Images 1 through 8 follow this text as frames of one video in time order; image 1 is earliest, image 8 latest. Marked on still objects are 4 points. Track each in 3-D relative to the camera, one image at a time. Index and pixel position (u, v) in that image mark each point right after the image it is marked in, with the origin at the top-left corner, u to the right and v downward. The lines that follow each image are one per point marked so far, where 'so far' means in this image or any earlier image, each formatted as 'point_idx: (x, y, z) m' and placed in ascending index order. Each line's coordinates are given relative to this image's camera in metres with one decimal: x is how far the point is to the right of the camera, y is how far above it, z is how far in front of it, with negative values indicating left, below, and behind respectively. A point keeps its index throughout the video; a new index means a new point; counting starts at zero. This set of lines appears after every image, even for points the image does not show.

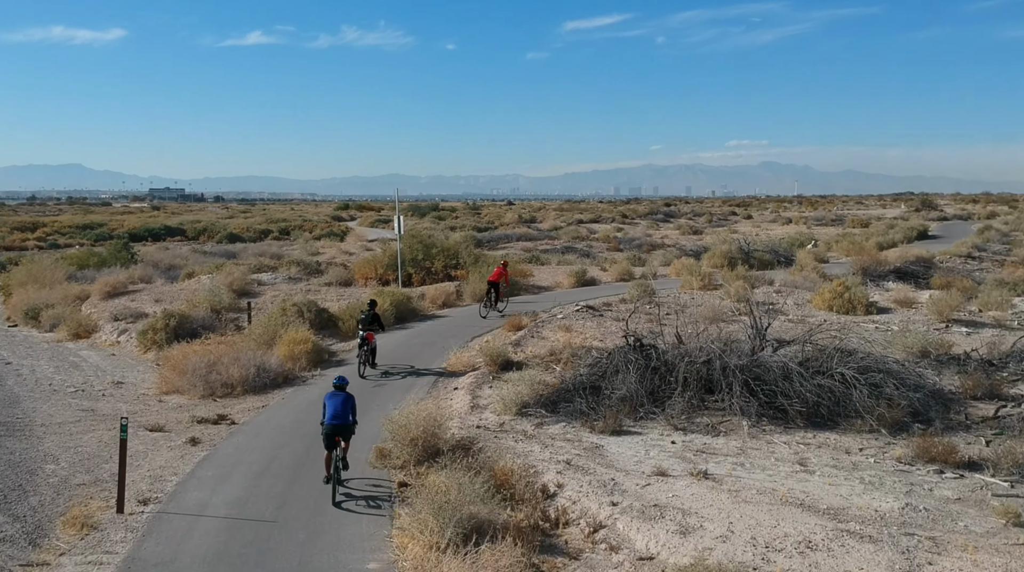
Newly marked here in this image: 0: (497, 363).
0: (-0.3, -1.5, +18.7) m
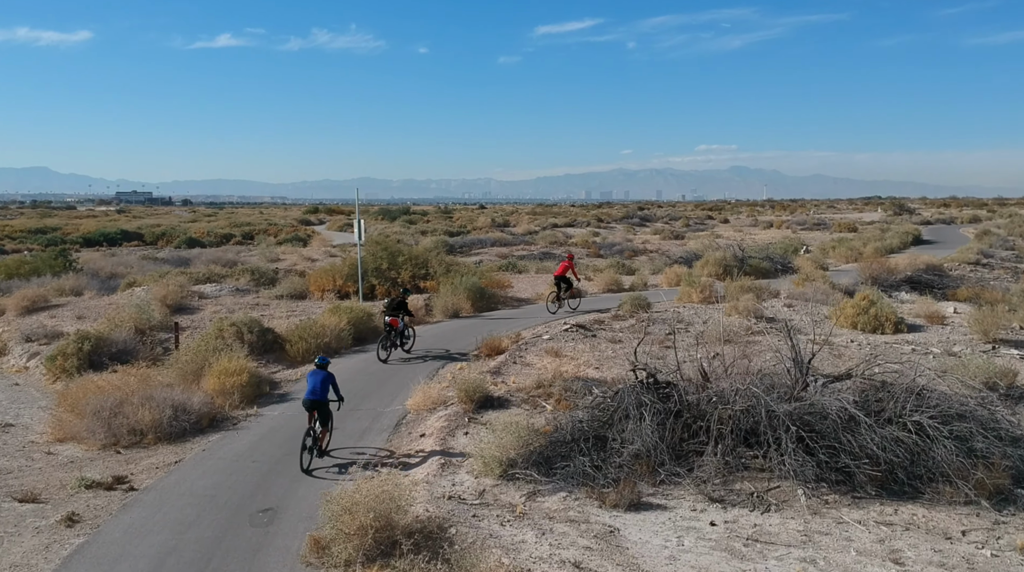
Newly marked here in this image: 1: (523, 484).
0: (-0.6, -1.8, +15.3) m
1: (+0.1, -2.4, +11.6) m
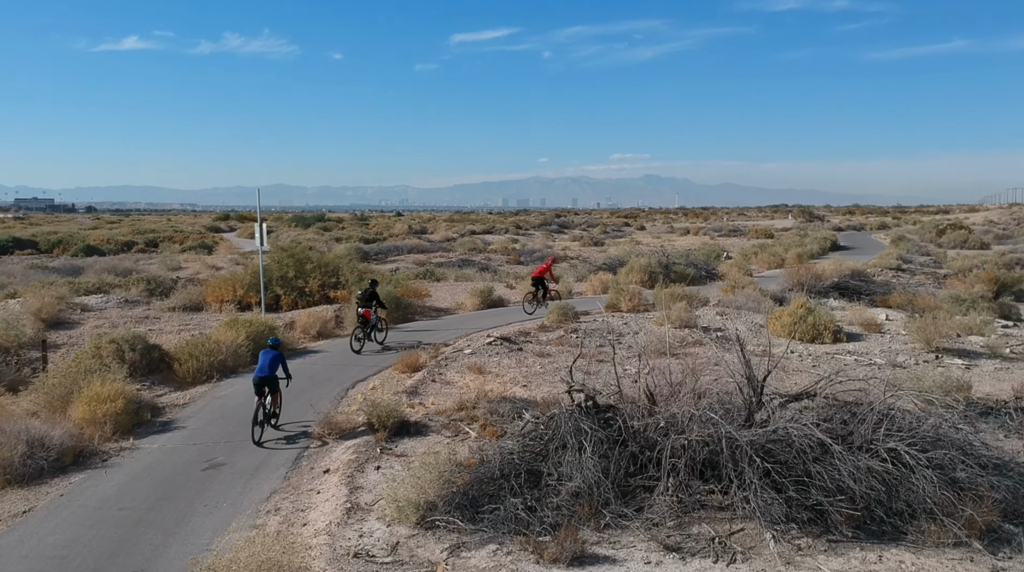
0: (-1.7, -2.0, +13.4) m
1: (-0.7, -2.5, +9.8) m
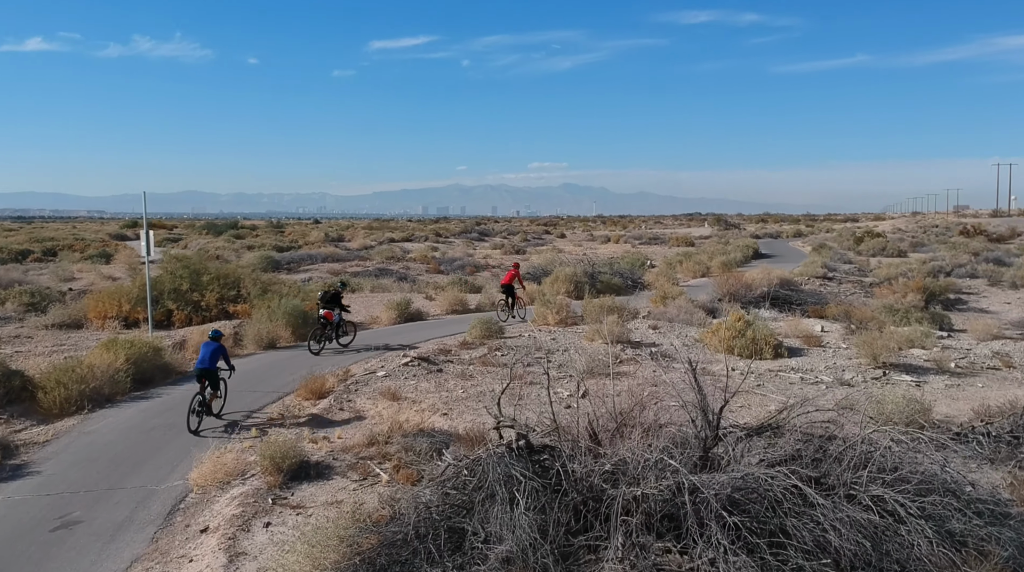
0: (-2.7, -2.2, +11.4) m
1: (-1.4, -2.7, +7.9) m
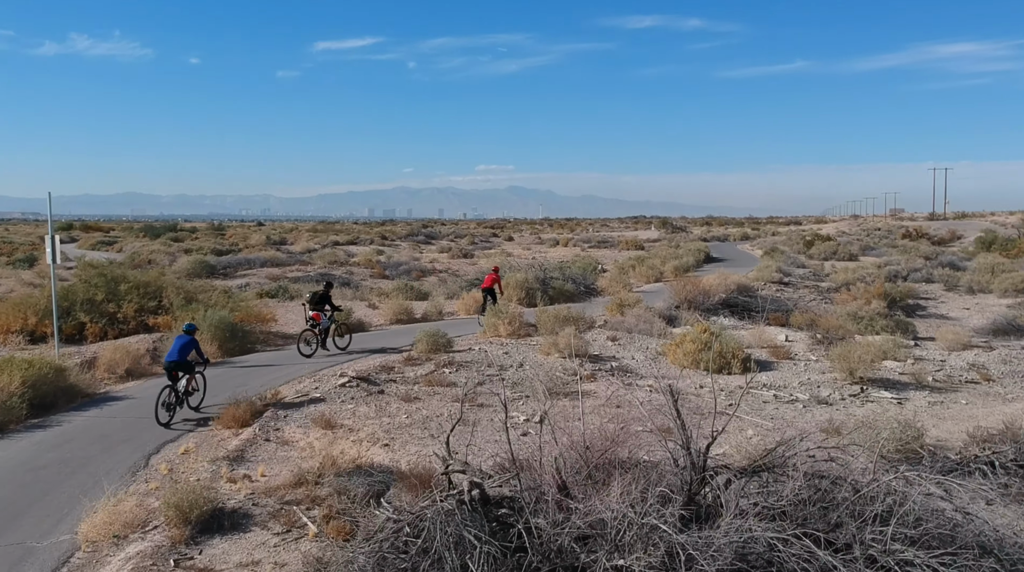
0: (-3.2, -2.3, +9.7) m
1: (-1.7, -2.8, +6.2) m
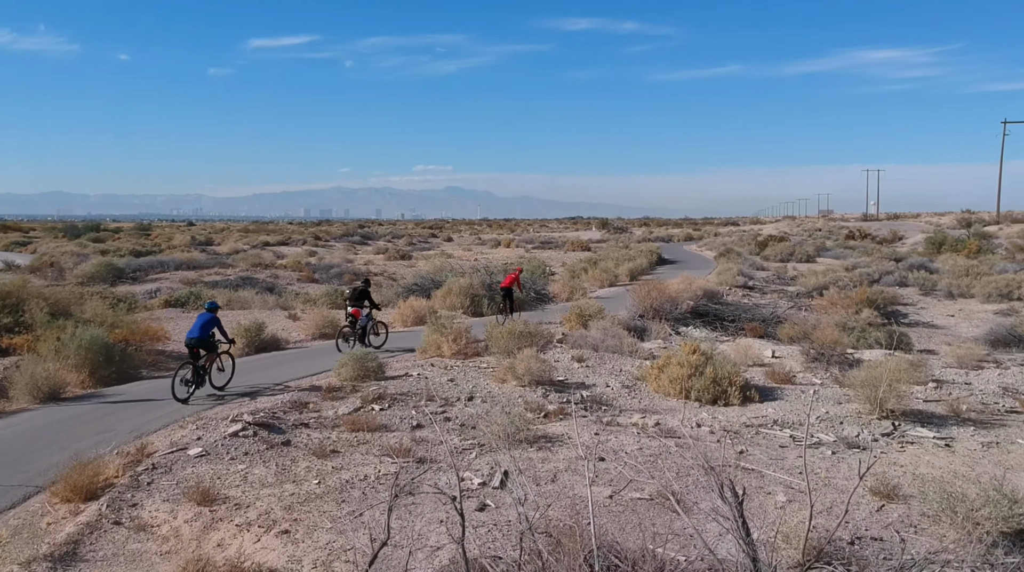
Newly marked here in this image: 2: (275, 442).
0: (-3.5, -2.5, +5.8) m
1: (-1.7, -3.0, +2.5) m
2: (-2.8, -1.8, +11.3) m
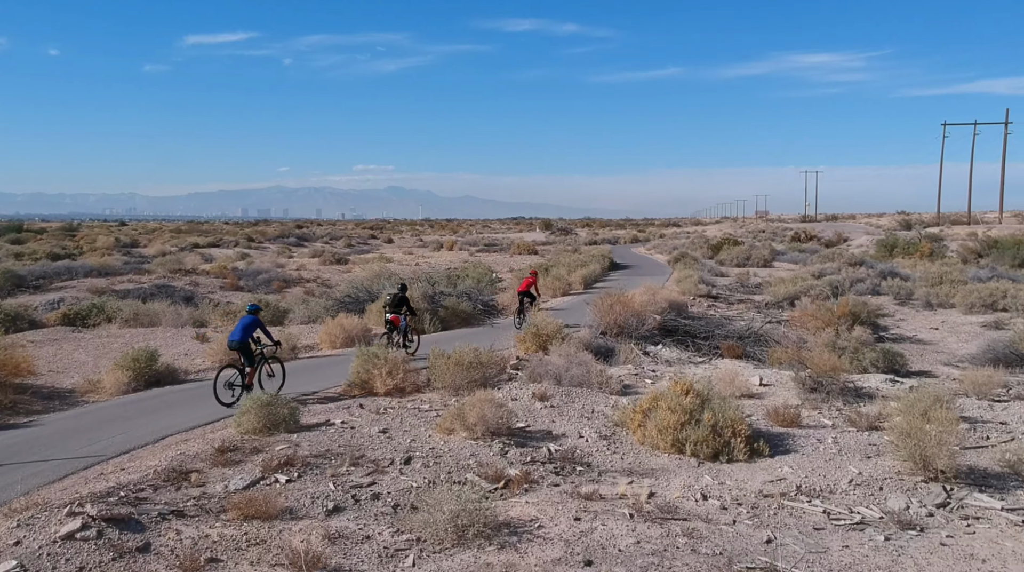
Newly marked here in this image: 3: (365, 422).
0: (-3.5, -2.8, +2.5) m
1: (-1.6, -3.3, -0.8) m
2: (-3.2, -2.1, +8.0) m
3: (-1.9, -1.7, +12.4) m
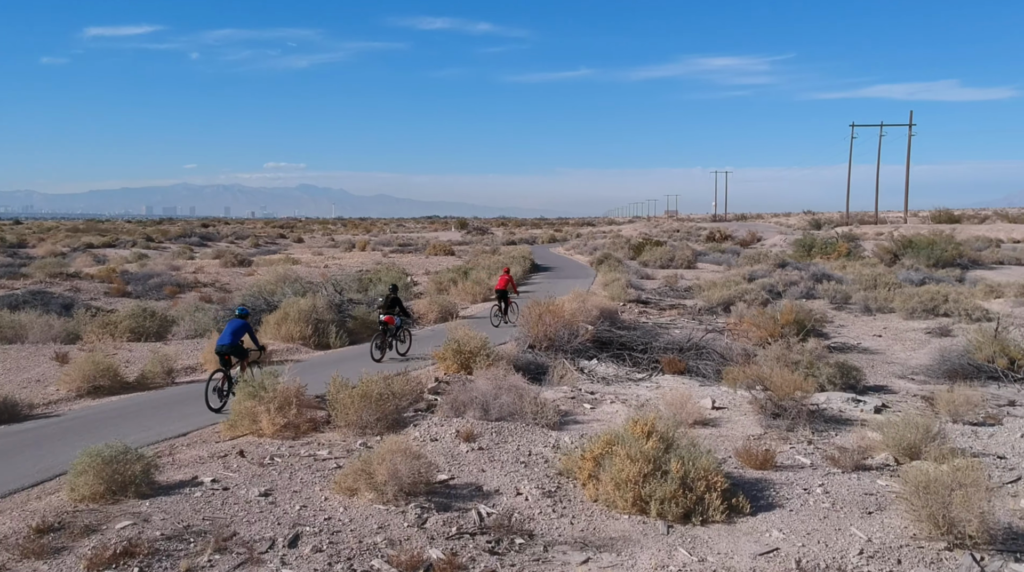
0: (-3.4, -3.1, -0.4) m
1: (-1.2, -3.5, -3.4) m
2: (-3.6, -2.3, +5.2) m
3: (-2.7, -1.9, +9.7) m
